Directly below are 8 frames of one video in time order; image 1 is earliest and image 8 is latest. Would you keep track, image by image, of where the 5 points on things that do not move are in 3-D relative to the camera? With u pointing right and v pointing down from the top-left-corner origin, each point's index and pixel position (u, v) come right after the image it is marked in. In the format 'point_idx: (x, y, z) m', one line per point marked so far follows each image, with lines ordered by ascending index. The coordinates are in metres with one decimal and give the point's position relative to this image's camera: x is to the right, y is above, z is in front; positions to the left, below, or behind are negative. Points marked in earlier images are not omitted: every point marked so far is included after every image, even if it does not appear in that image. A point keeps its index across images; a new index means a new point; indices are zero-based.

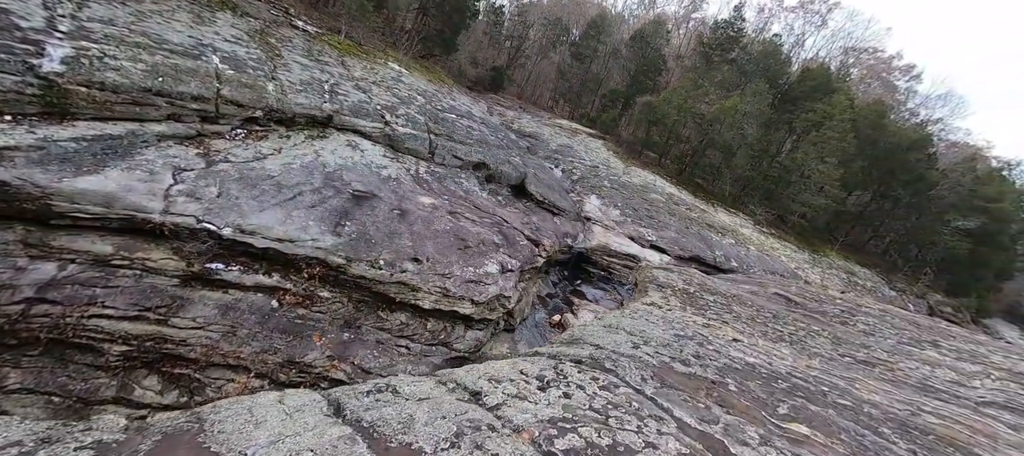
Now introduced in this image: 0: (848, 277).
0: (+11.0, -1.7, +15.3) m
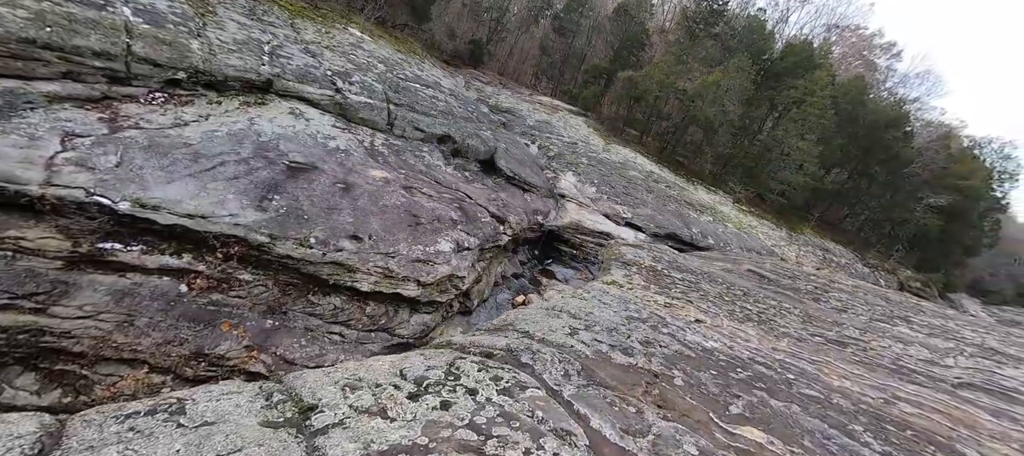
0: (+10.1, -0.9, +15.1) m
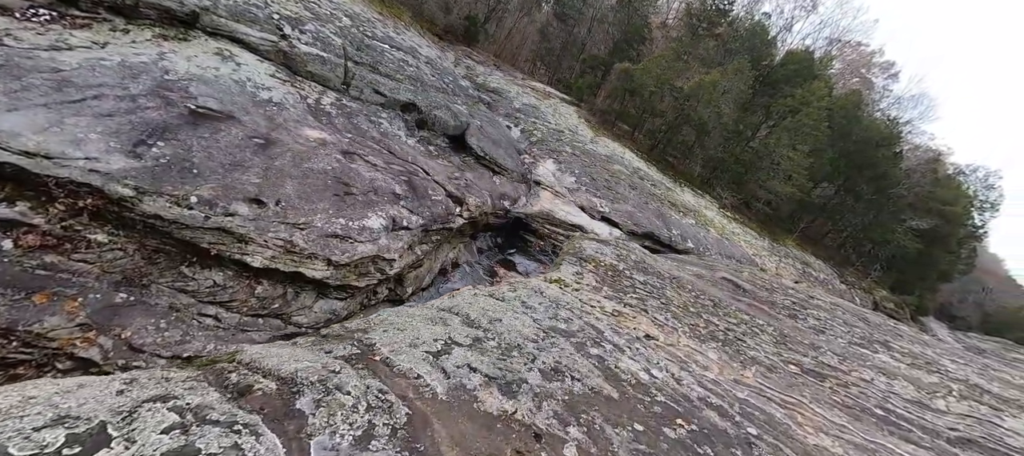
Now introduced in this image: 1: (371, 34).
0: (+9.1, -1.3, +14.5) m
1: (-3.3, +4.5, +10.8) m
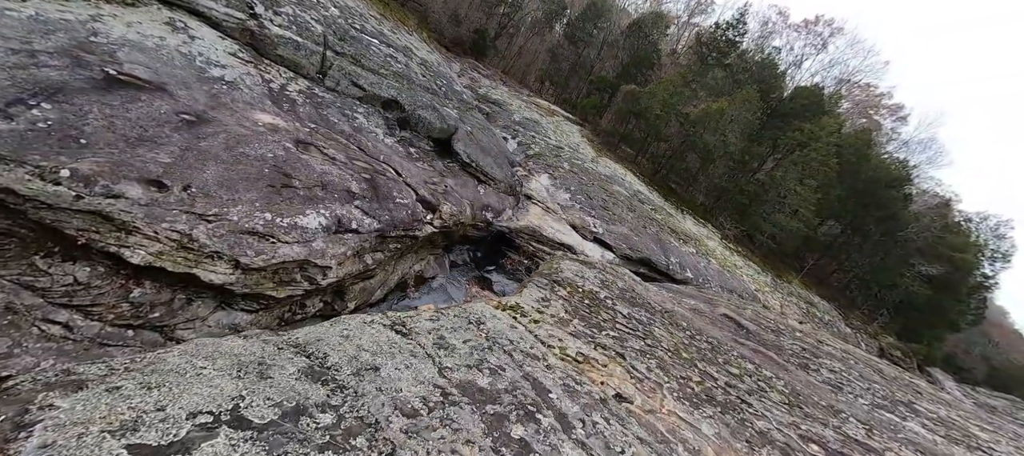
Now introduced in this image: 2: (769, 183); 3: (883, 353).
0: (+8.7, -2.3, +13.5) m
1: (-3.4, +4.4, +10.1) m
2: (+9.6, +1.7, +17.6) m
3: (+12.0, -4.0, +15.0) m
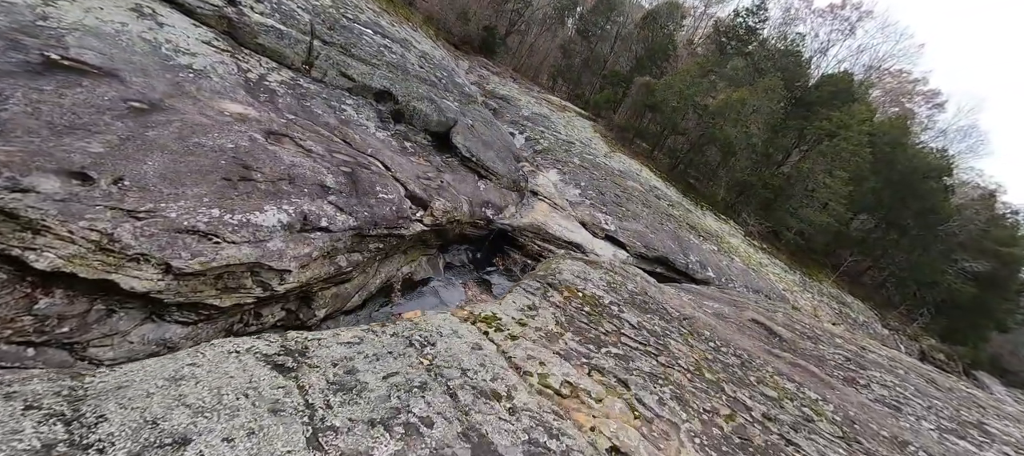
0: (+8.9, -2.2, +12.5) m
1: (-3.3, +4.4, +9.6) m
2: (+10.0, +1.9, +16.5) m
3: (+12.4, -3.8, +13.8) m
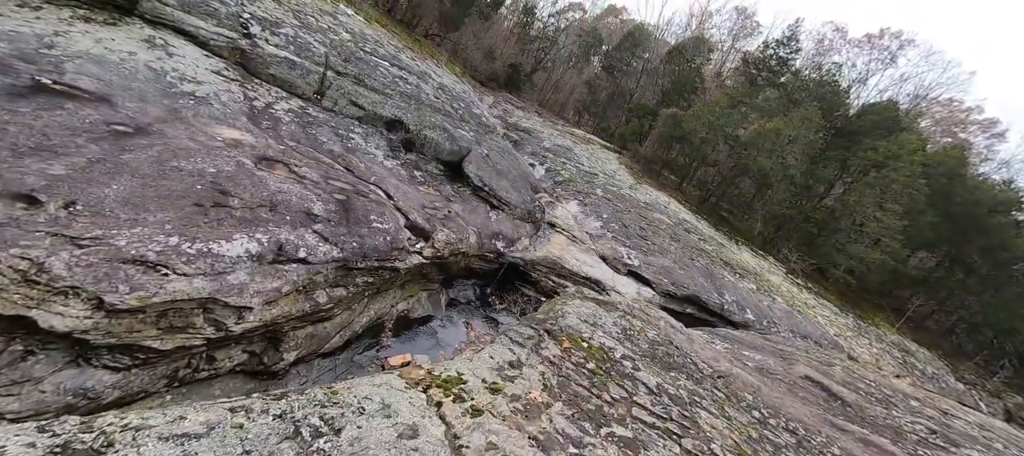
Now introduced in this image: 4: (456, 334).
0: (+9.4, -3.1, +11.1) m
1: (-2.9, +3.7, +9.6) m
2: (+10.9, +0.6, +15.3) m
3: (+13.0, -4.9, +12.0) m
4: (-0.7, -1.3, +5.8) m
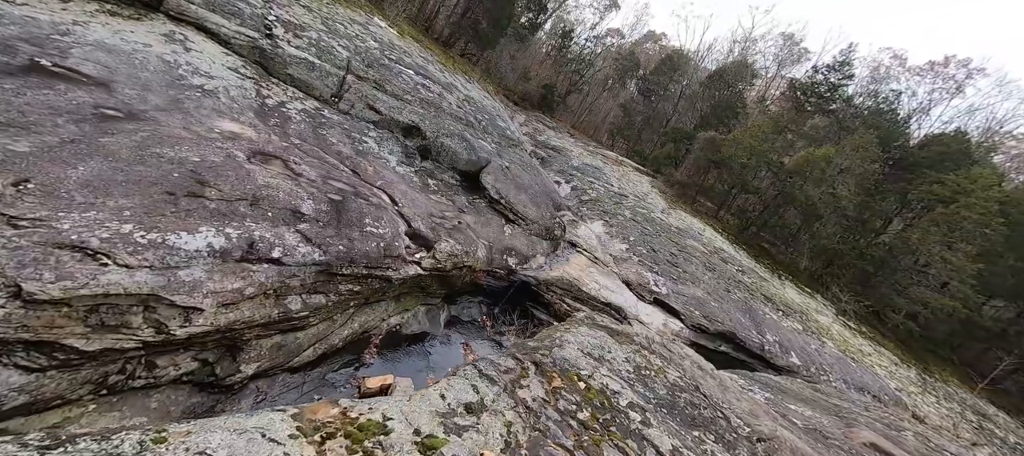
0: (+9.7, -4.0, +9.7) m
1: (-2.3, +3.5, +9.5) m
2: (+11.7, -0.6, +14.0) m
3: (+13.2, -6.0, +10.3) m
4: (-0.7, -1.5, +5.3) m
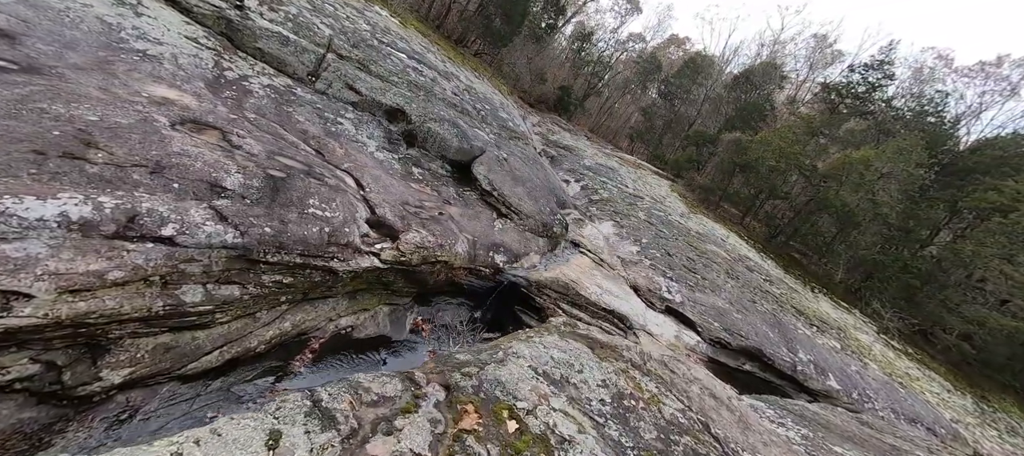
0: (+9.7, -4.2, +8.3) m
1: (-2.2, +3.6, +8.8) m
2: (+11.8, -0.8, +12.6) m
3: (+13.1, -6.2, +8.7) m
4: (-0.9, -1.3, +4.4) m
